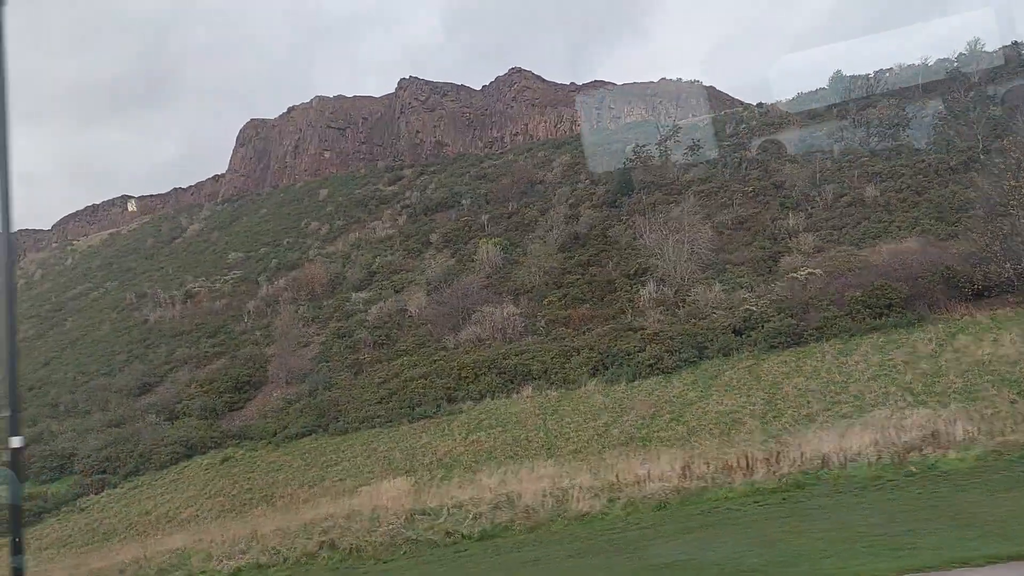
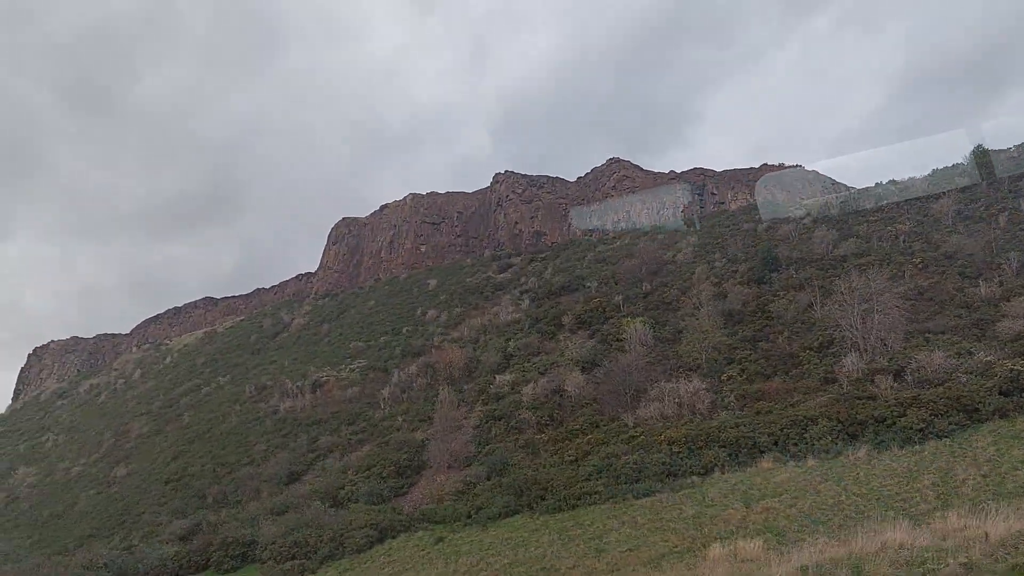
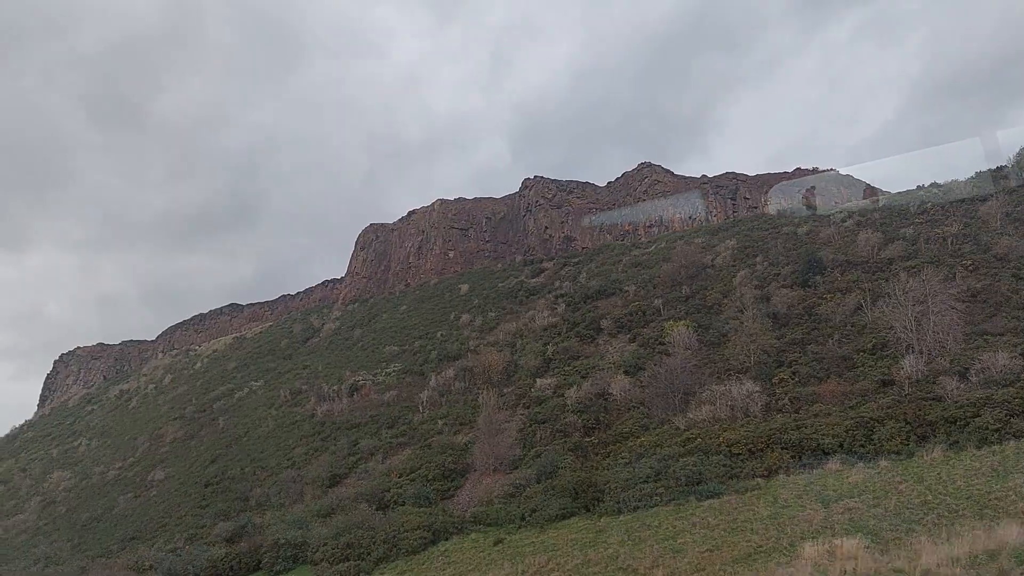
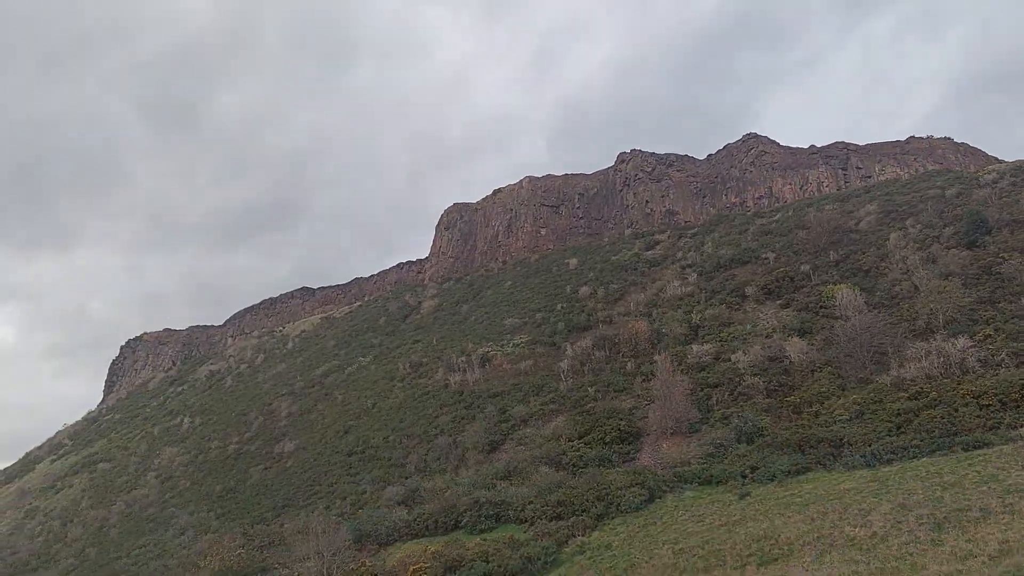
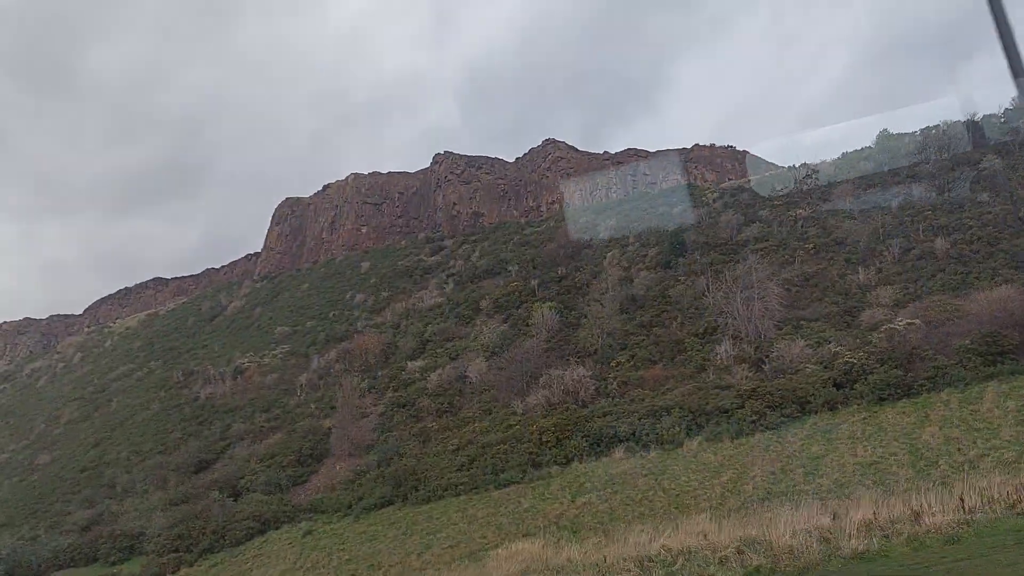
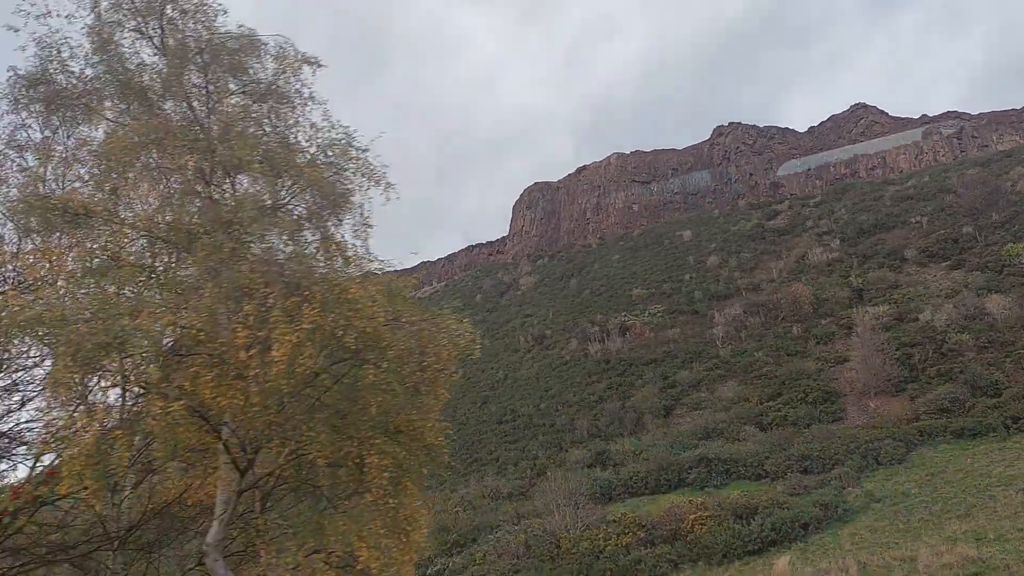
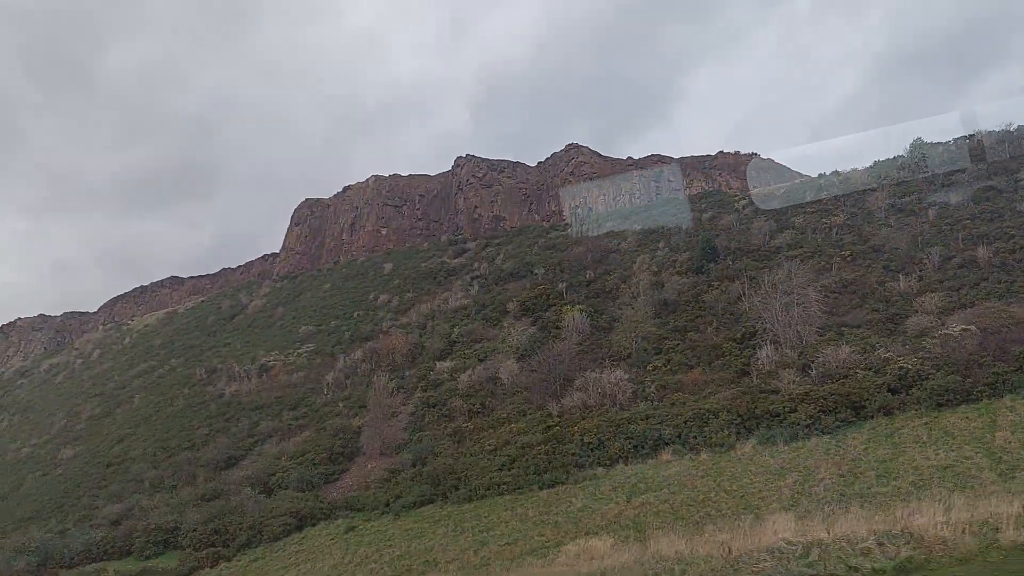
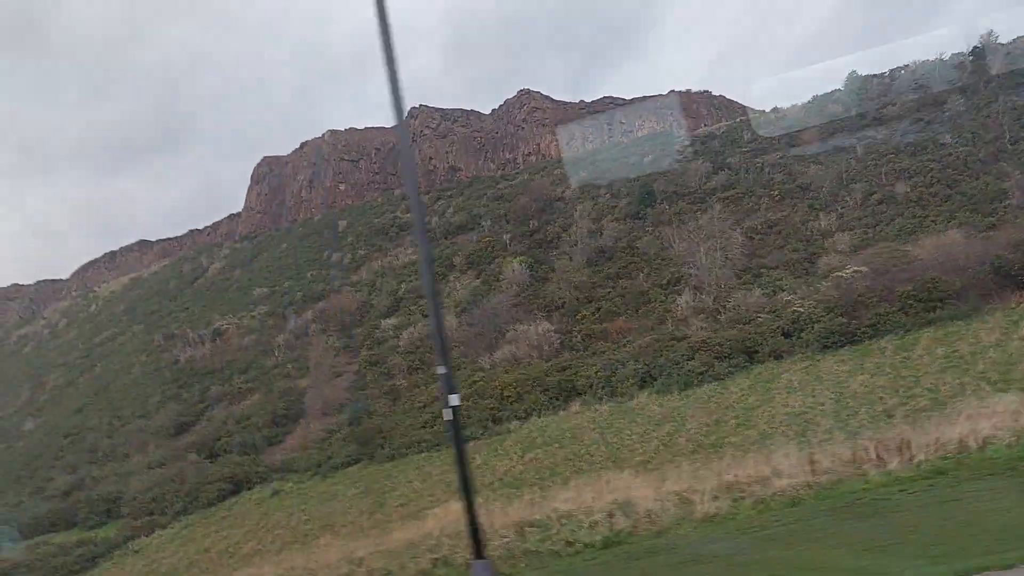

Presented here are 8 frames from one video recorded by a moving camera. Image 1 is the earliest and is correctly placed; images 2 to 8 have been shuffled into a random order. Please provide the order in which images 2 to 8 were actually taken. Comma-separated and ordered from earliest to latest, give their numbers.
8, 5, 7, 2, 3, 4, 6
